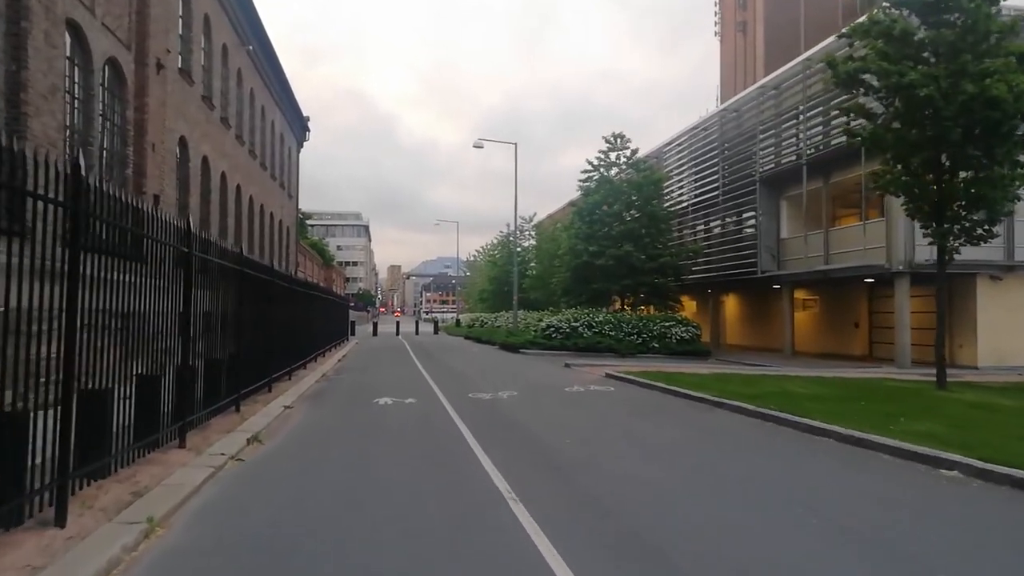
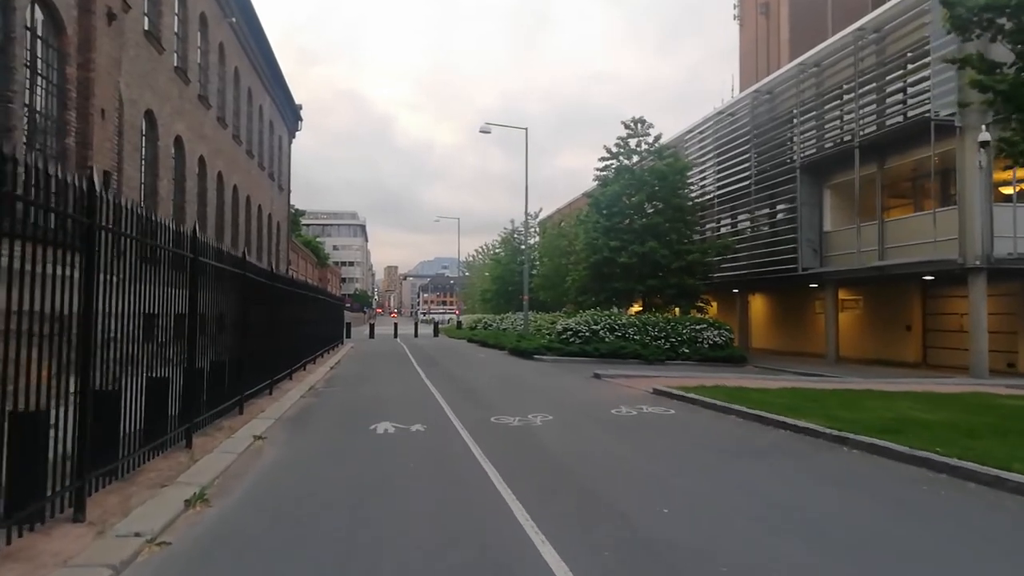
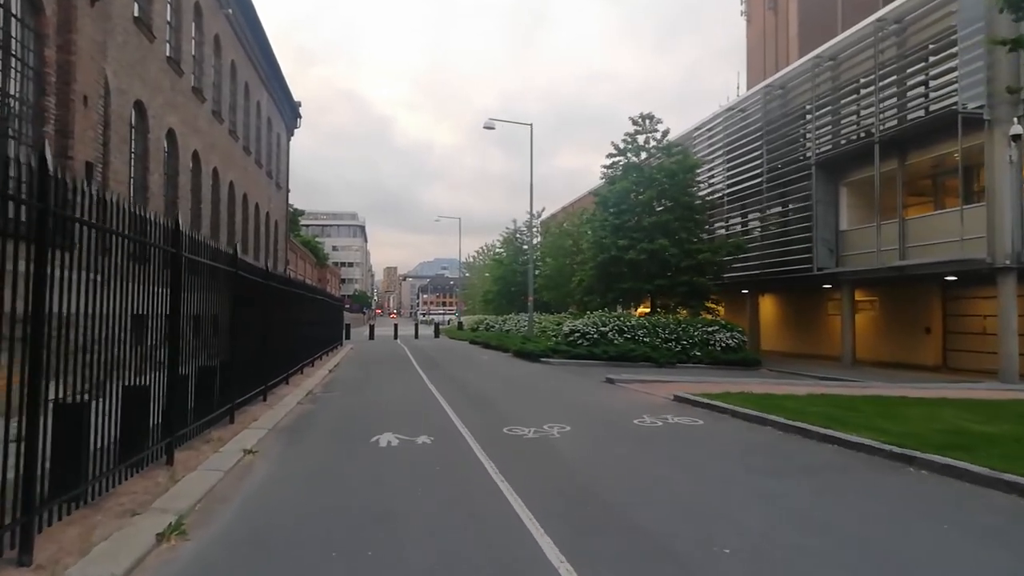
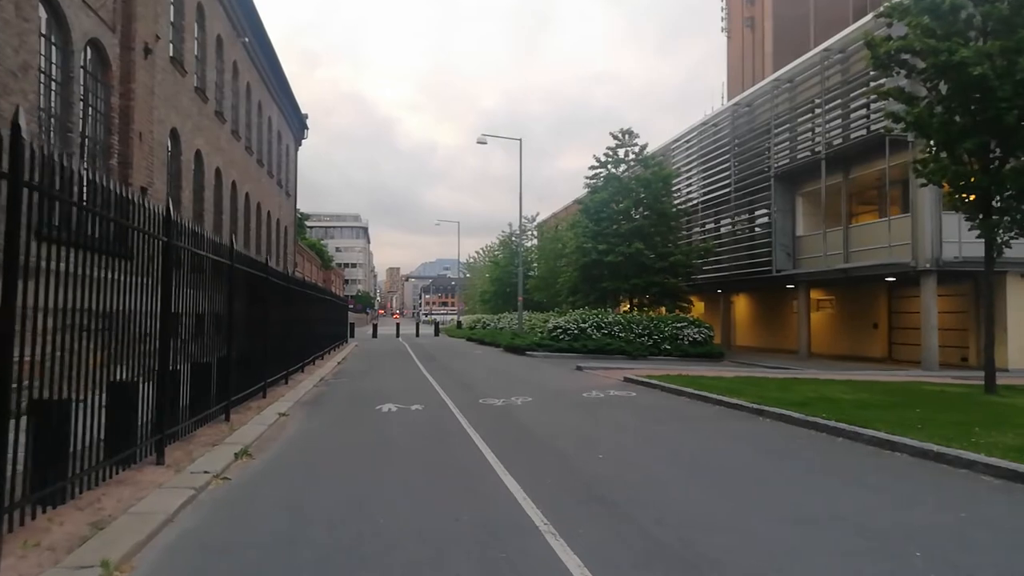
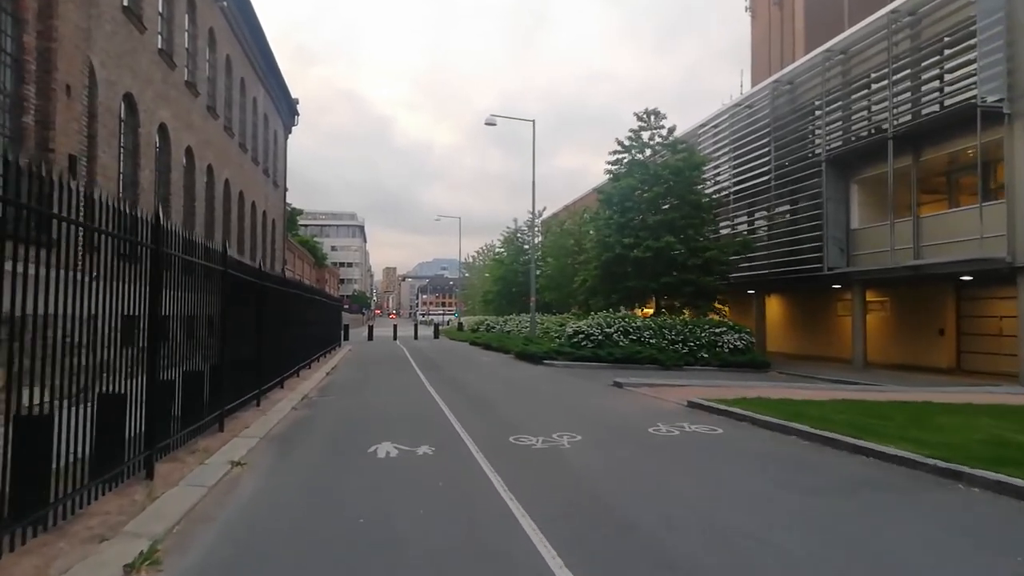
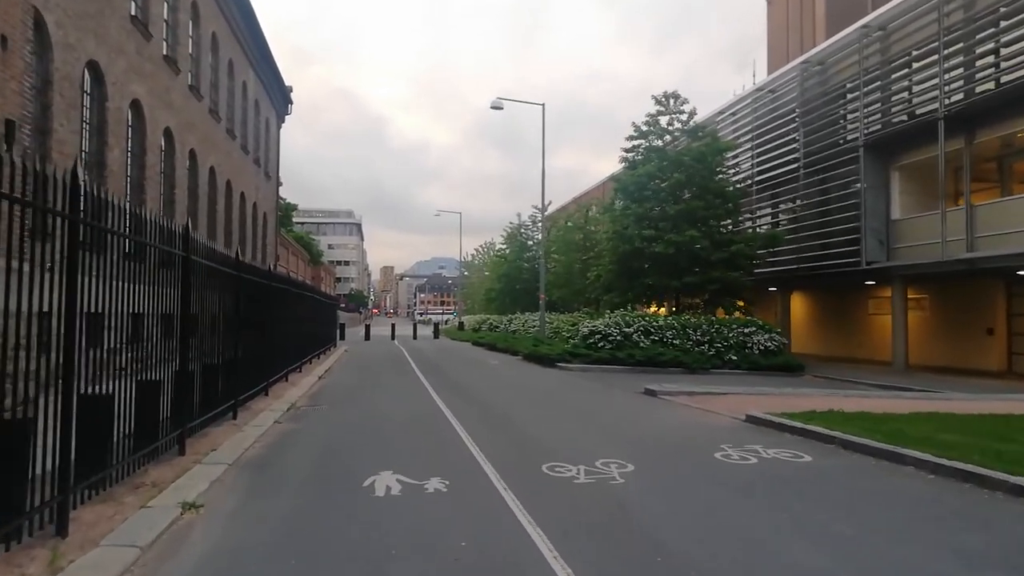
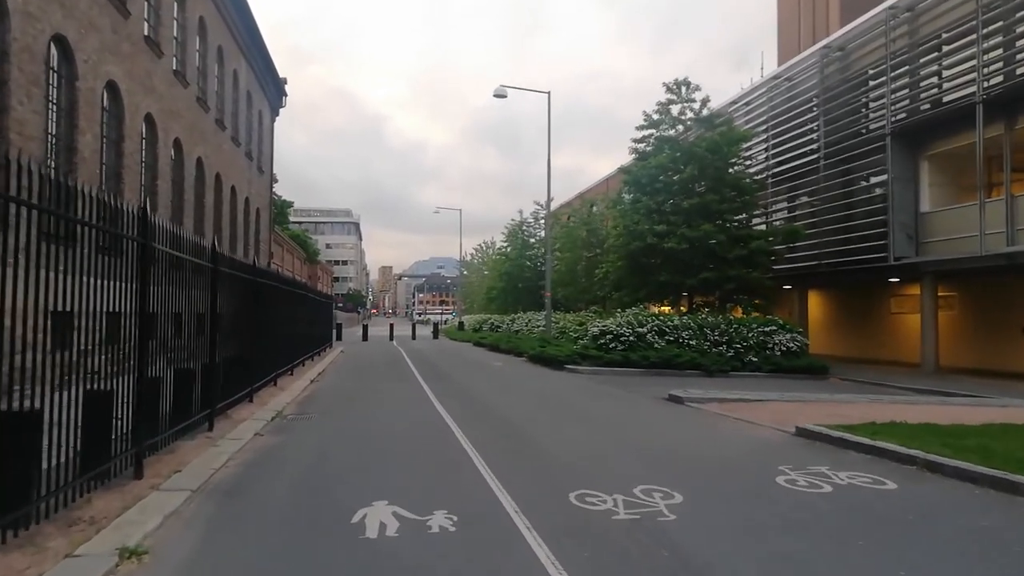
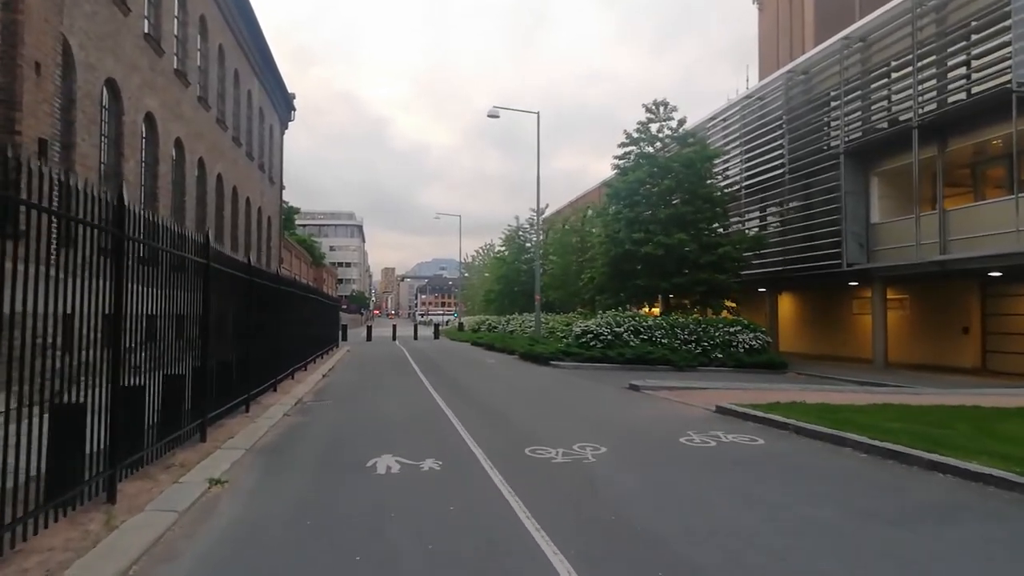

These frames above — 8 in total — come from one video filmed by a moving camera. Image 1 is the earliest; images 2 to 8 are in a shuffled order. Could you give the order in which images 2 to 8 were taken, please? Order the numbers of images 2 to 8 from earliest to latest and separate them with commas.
4, 2, 3, 5, 8, 6, 7
